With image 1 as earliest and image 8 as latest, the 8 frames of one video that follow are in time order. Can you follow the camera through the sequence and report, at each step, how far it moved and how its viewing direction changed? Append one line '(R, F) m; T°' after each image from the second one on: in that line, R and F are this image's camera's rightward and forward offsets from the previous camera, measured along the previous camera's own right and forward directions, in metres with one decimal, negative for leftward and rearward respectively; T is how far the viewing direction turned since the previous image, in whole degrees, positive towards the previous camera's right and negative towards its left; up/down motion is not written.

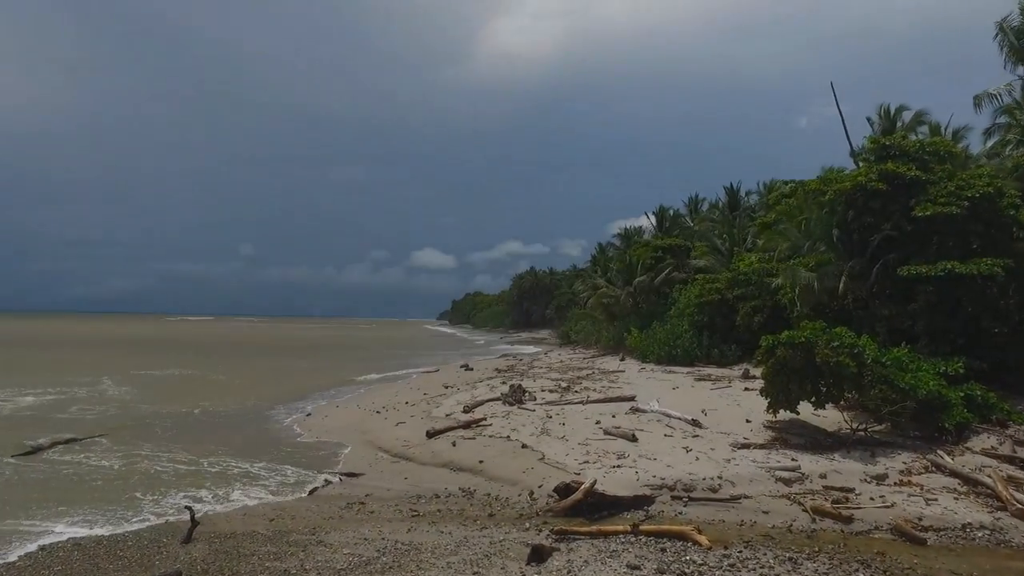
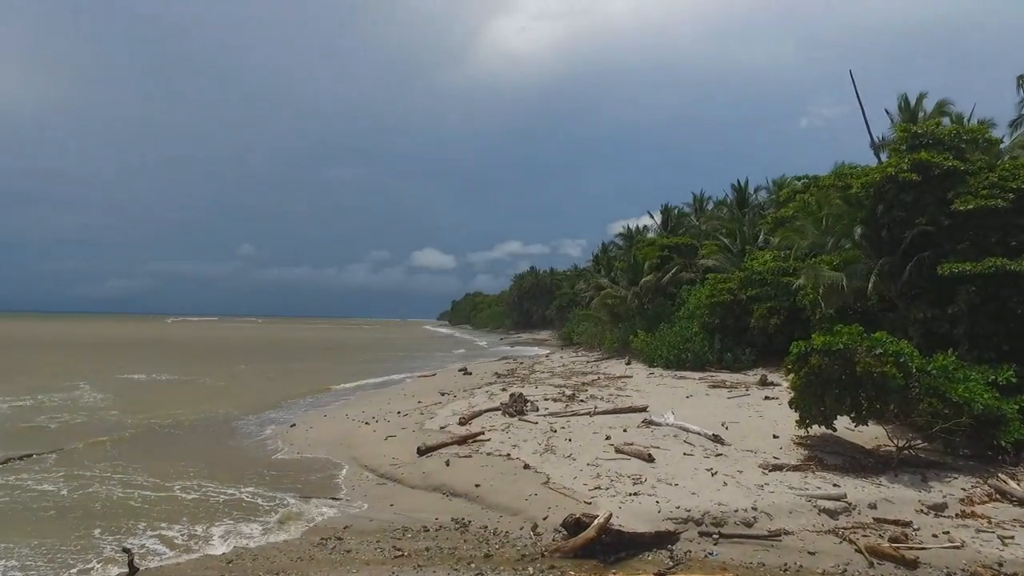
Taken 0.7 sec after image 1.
(0.0, +1.2) m; 0°
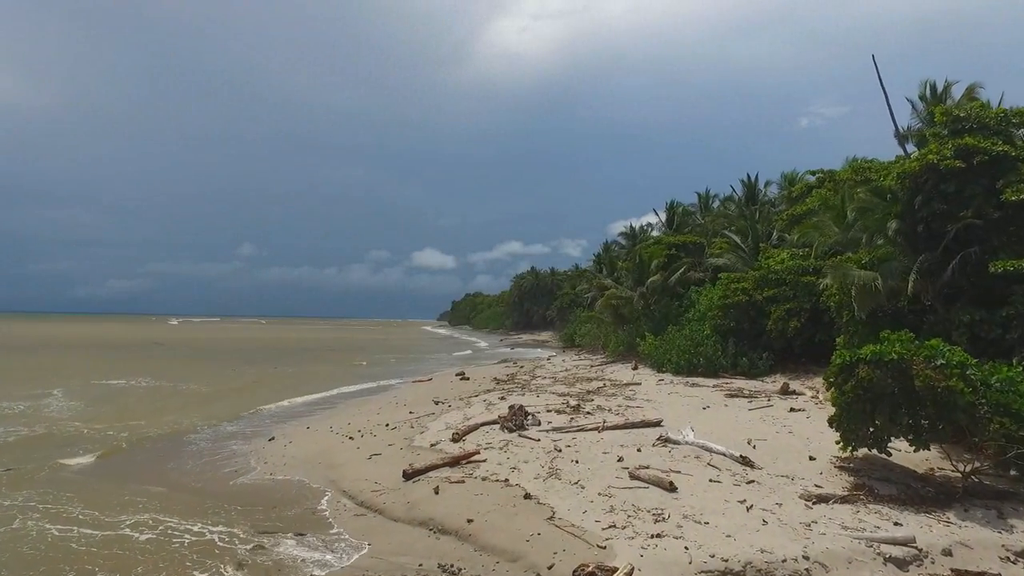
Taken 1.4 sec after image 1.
(0.0, +1.4) m; 0°
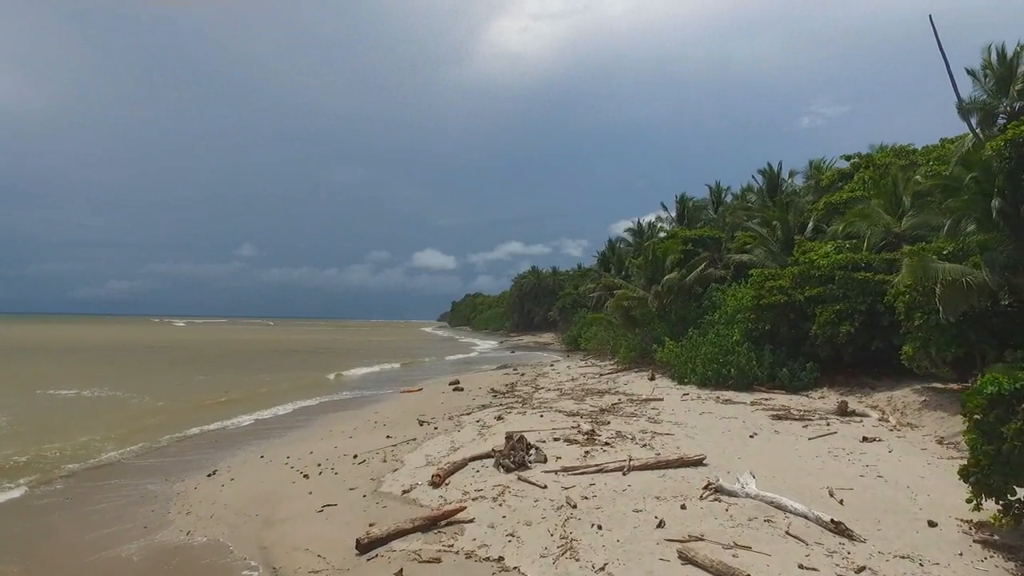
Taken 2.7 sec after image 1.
(+0.1, +2.8) m; 0°
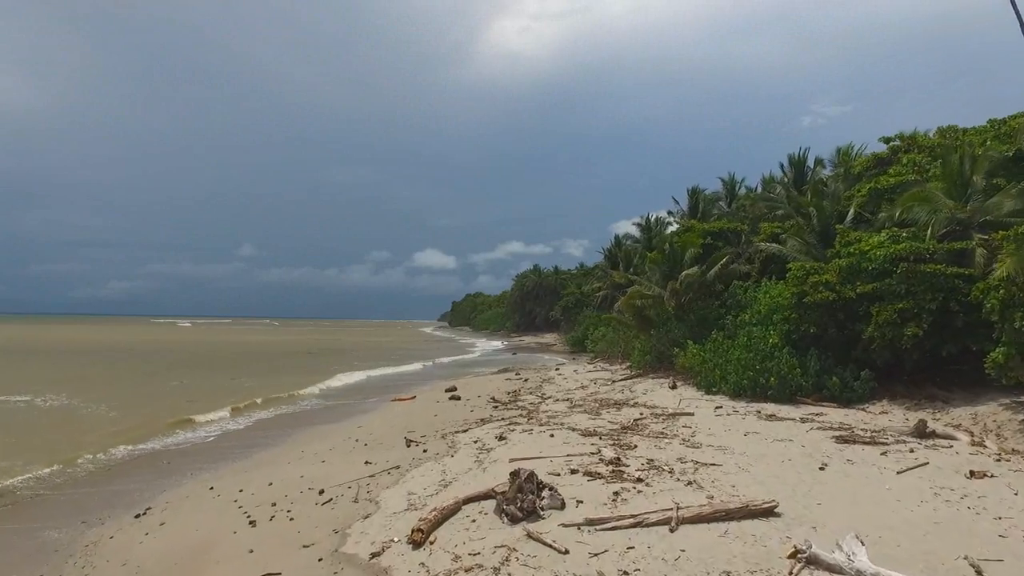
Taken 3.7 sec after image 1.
(-0.1, +2.4) m; 0°
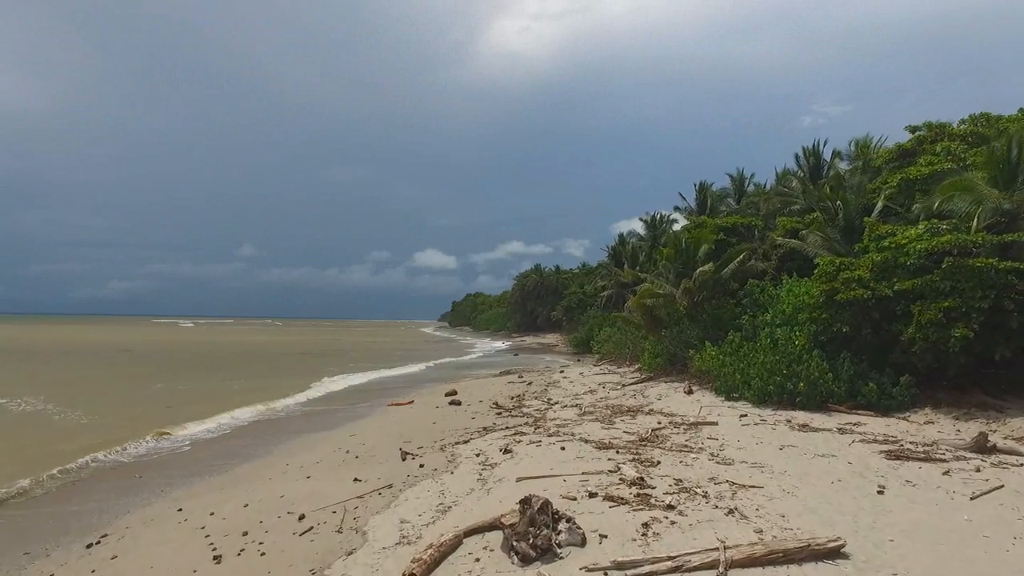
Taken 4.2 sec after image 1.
(-0.2, +1.2) m; 0°
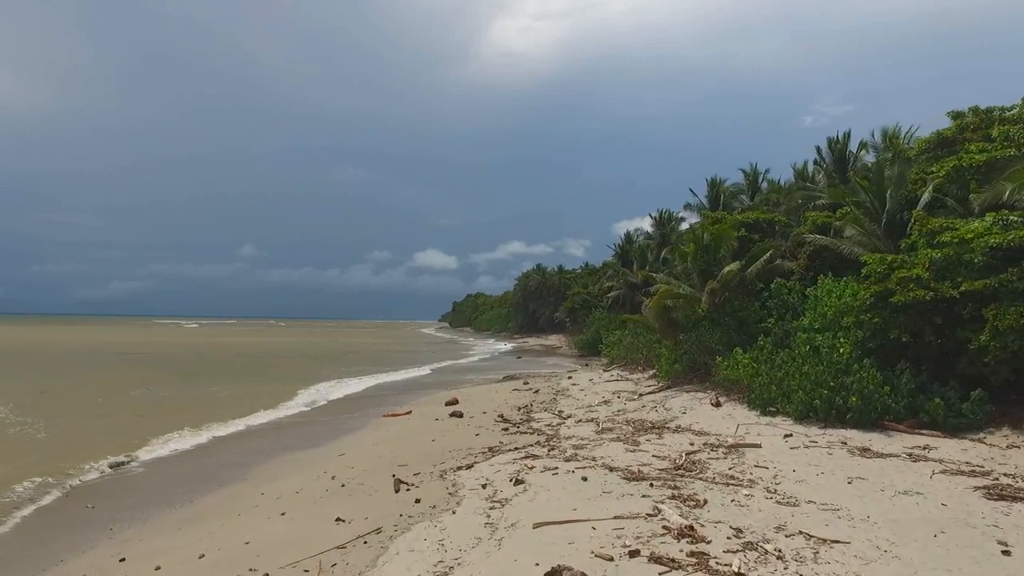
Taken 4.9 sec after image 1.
(-0.4, +1.7) m; 0°
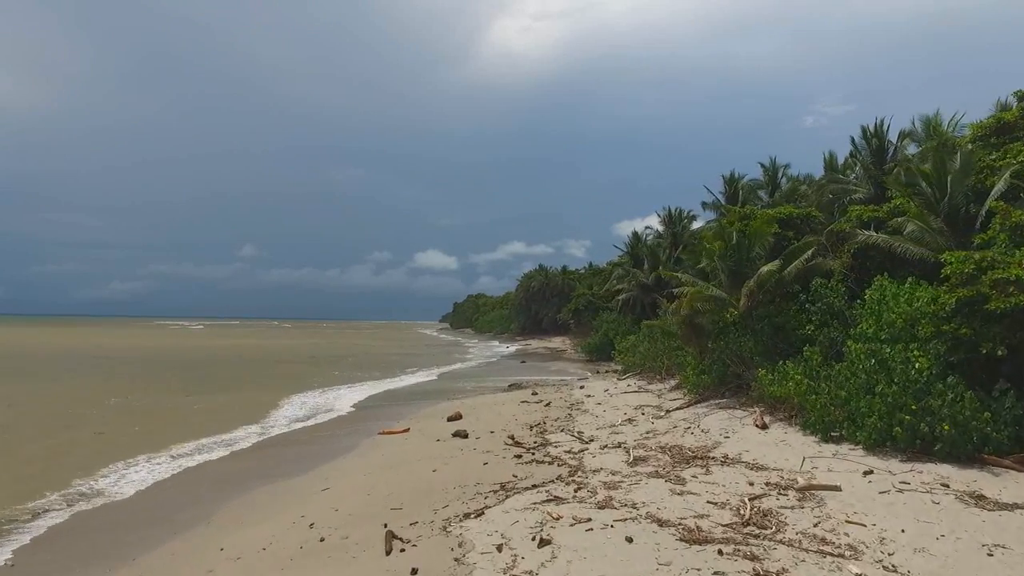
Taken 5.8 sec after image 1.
(-0.5, +2.1) m; 0°
